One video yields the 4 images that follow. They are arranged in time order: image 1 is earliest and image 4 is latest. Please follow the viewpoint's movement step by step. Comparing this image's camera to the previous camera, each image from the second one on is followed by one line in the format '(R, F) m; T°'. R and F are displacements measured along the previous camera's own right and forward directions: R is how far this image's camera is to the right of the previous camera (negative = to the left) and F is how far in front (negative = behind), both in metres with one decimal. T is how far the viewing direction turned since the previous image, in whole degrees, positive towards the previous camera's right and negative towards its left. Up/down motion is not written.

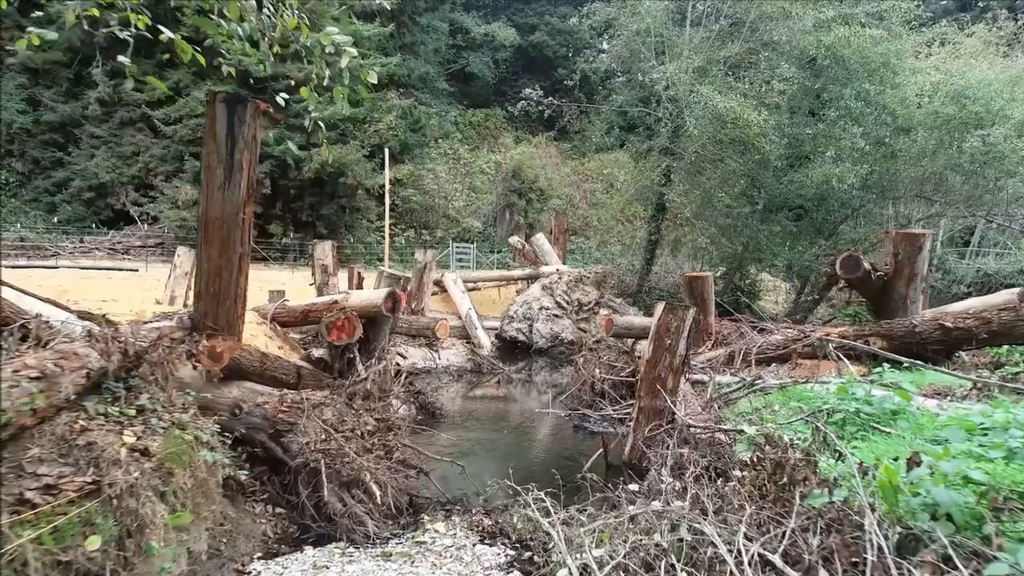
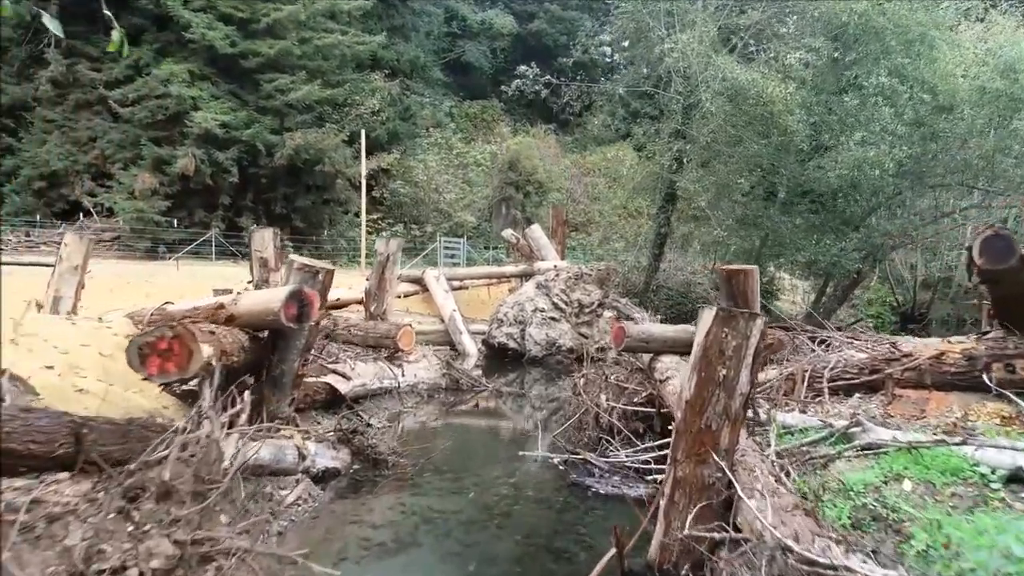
(+0.1, +1.7) m; 0°
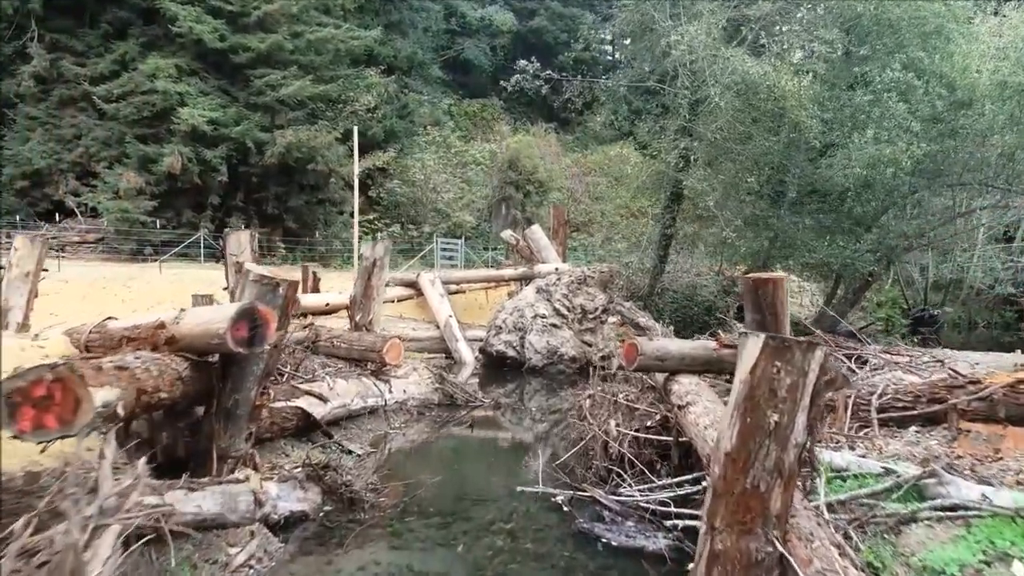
(0.0, +0.6) m; 0°
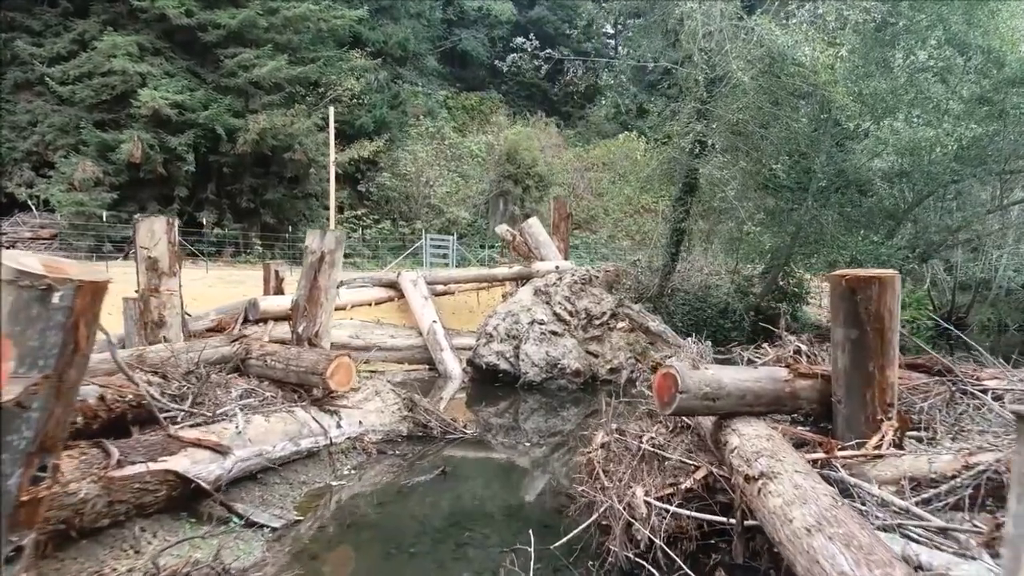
(+0.1, +1.4) m; 0°
